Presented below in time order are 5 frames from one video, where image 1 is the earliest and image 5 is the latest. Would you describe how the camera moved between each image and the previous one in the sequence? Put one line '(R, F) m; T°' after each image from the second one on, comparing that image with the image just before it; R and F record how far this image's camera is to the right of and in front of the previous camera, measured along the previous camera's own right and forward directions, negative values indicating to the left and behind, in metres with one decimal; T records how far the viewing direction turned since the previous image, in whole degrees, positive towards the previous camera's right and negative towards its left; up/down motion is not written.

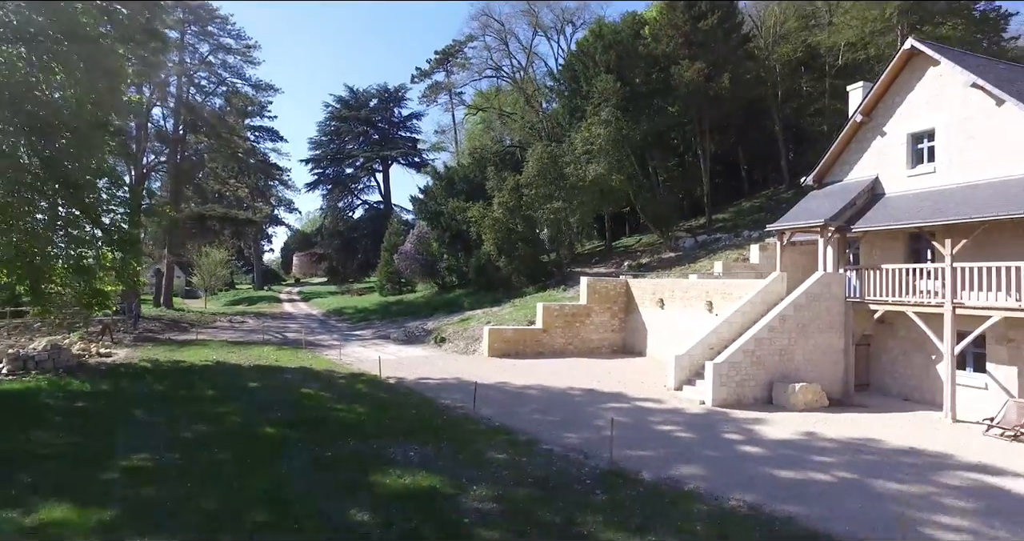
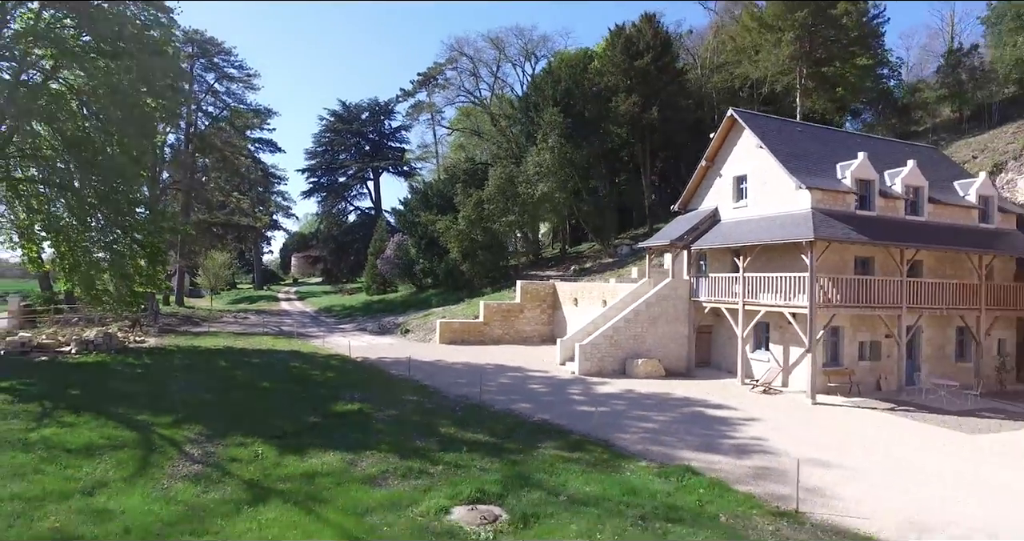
(+2.5, -6.0) m; 0°
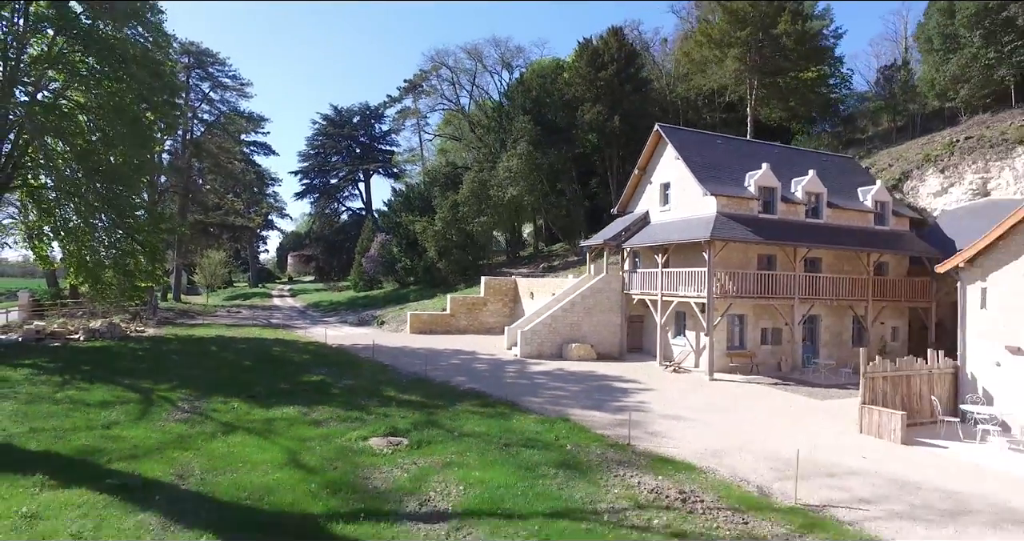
(+1.9, -3.1) m; 0°
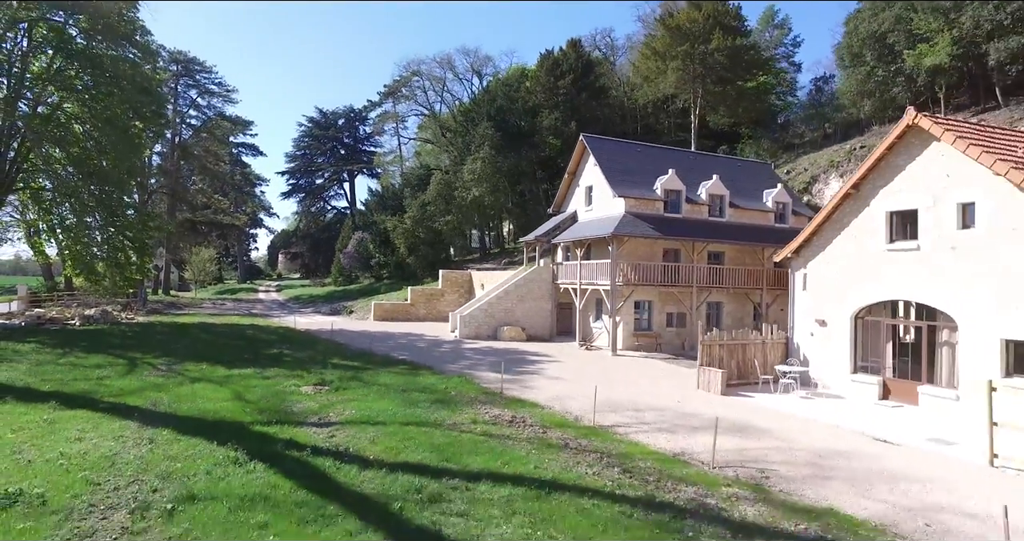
(+2.4, -3.6) m; 0°
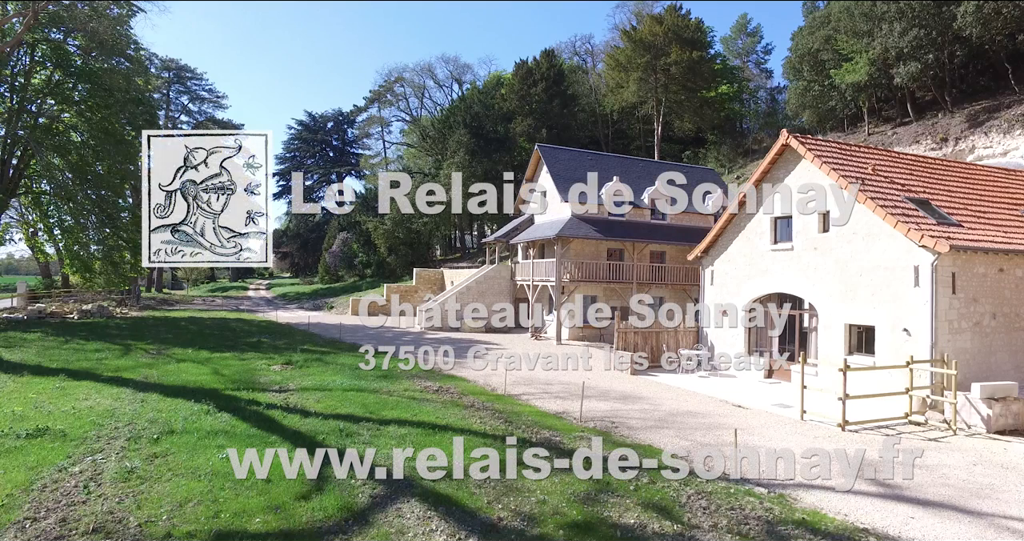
(+1.7, -2.8) m; 0°
